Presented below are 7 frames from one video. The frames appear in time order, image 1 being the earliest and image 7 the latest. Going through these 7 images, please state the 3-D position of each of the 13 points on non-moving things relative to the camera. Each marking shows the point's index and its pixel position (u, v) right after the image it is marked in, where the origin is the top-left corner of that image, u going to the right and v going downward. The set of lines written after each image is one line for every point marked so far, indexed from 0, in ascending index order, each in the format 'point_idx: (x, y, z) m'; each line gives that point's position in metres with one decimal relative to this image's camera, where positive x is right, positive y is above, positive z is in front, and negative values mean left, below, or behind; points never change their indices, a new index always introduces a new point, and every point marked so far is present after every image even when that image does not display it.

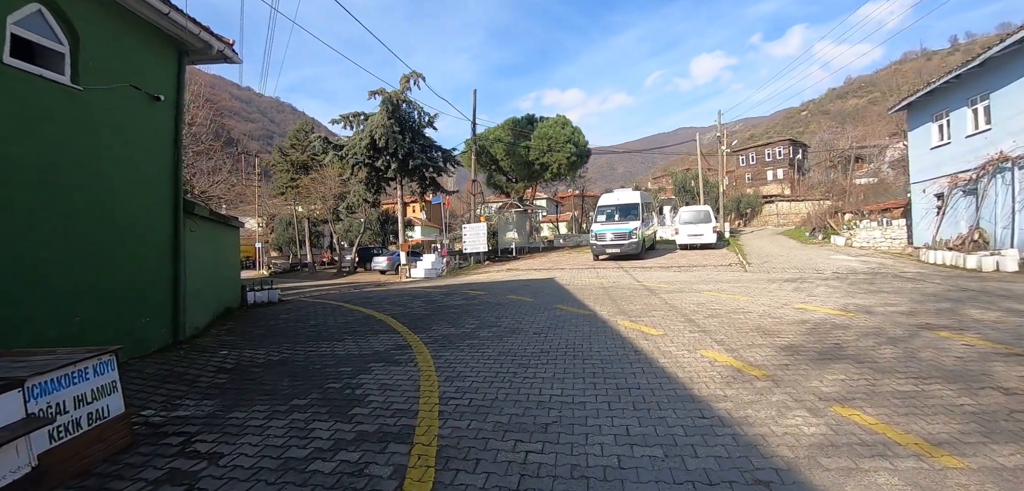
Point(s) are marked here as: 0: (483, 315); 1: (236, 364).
0: (-0.6, -1.3, +8.6) m
1: (-3.7, -1.6, +6.2) m
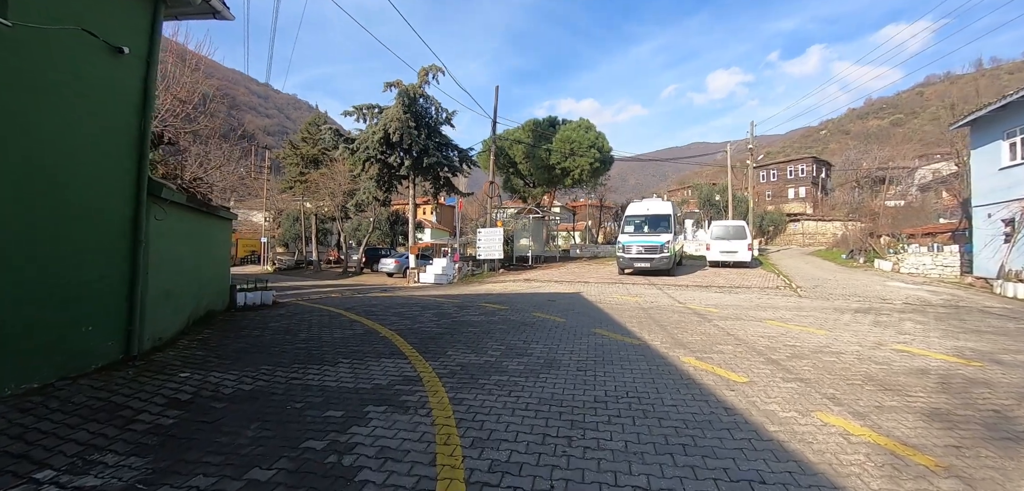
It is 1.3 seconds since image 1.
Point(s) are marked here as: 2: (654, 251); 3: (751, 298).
0: (-0.1, -1.4, +7.1) m
1: (-3.3, -1.5, +4.8) m
2: (+4.9, -0.2, +16.1) m
3: (+5.9, -1.3, +11.4) m
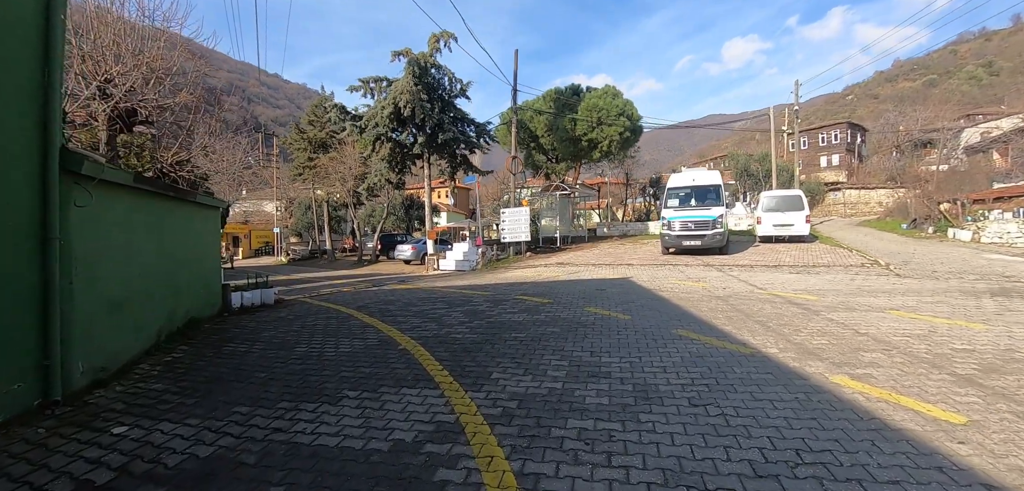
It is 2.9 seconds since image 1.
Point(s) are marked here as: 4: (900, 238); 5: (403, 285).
0: (+0.6, -1.2, +5.3) m
1: (-2.6, -1.5, +3.1) m
2: (+5.9, +0.6, +14.2) m
3: (+6.7, -0.7, +9.5) m
4: (+15.5, +0.3, +18.7) m
5: (-2.9, -1.0, +12.5) m
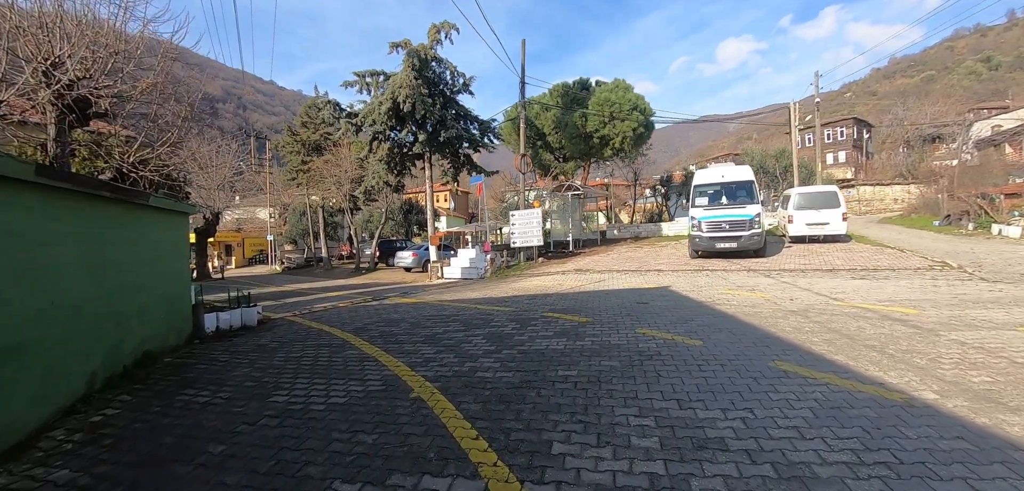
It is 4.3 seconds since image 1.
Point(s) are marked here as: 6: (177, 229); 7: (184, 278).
0: (+1.1, -1.3, +3.9) m
1: (-2.1, -1.6, +1.7) m
2: (+6.3, +0.5, +12.8) m
3: (+7.1, -0.7, +8.1) m
4: (+15.9, +0.4, +17.3) m
5: (-2.5, -1.2, +11.0) m
6: (-4.8, +0.2, +6.6) m
7: (-4.8, -0.5, +6.8) m
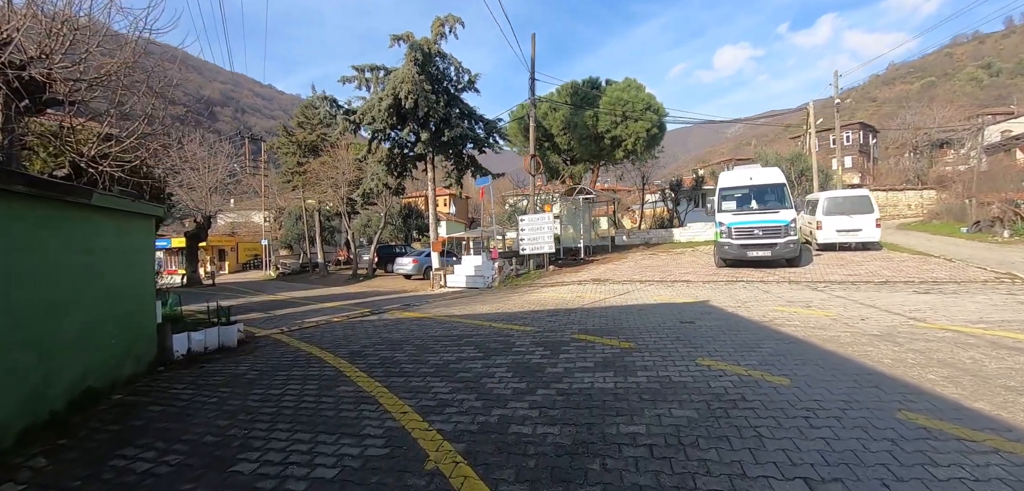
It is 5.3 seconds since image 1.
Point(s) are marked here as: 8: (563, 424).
0: (+1.4, -1.4, +2.8) m
1: (-1.8, -1.7, +0.6) m
2: (+6.6, +0.3, +11.7) m
3: (+7.5, -0.9, +7.0) m
4: (+16.2, +0.1, +16.3) m
5: (-2.2, -1.4, +9.9) m
6: (-4.5, +0.1, +5.5) m
7: (-4.5, -0.6, +5.7) m
8: (+0.4, -1.3, +3.5) m
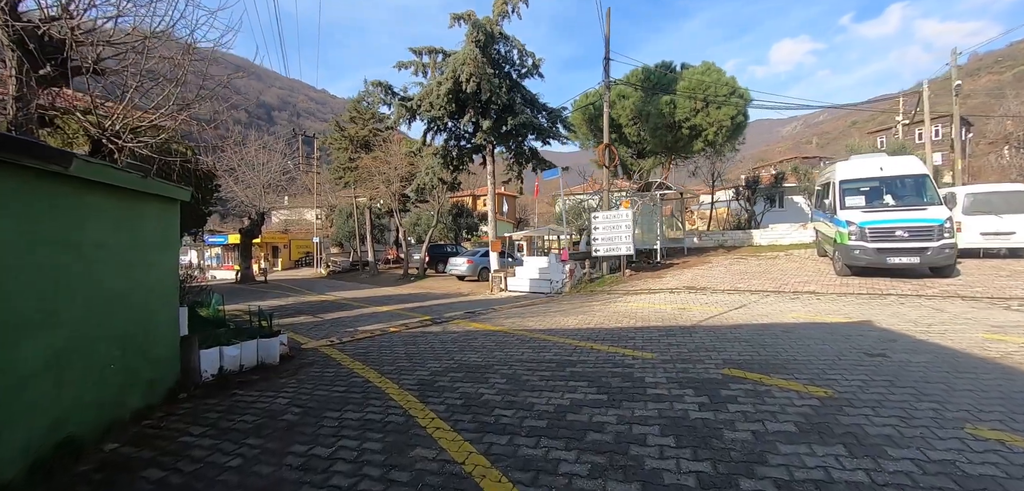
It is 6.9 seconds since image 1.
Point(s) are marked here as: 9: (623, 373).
0: (+2.3, -1.3, +1.0) m
1: (-1.1, -1.6, -0.9) m
2: (+8.3, +0.2, +9.4) m
3: (+8.7, -1.0, +4.6) m
4: (+18.3, -0.1, +13.1) m
5: (-0.7, -1.4, +8.4) m
6: (-3.3, +0.2, +4.3) m
7: (-3.3, -0.5, +4.4) m
8: (+1.3, -1.3, +1.9) m
9: (+1.1, -1.2, +4.6) m
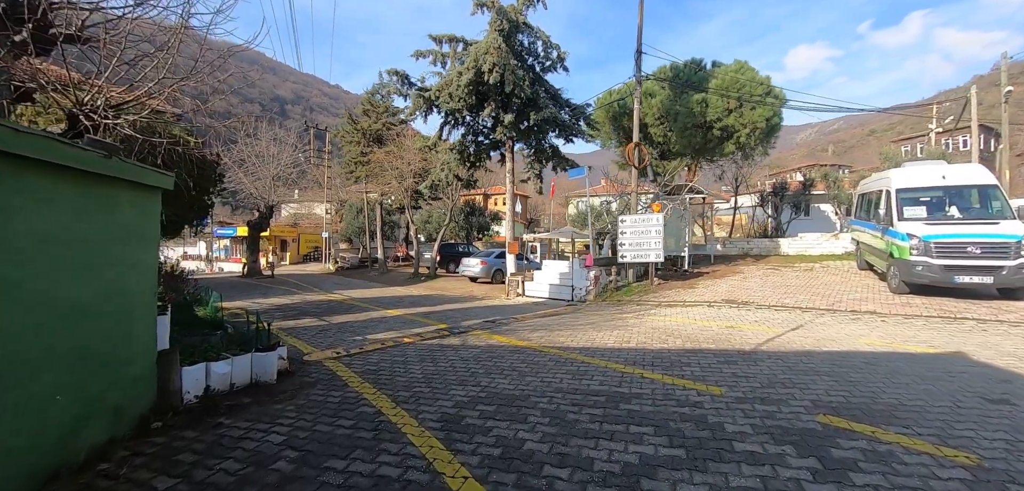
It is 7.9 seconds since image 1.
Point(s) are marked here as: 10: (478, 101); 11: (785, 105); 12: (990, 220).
0: (+2.6, -1.5, +0.1) m
1: (-0.8, -1.6, -1.7) m
2: (+8.7, -0.1, +8.4) m
3: (+9.1, -1.3, +3.7) m
4: (+18.8, -0.8, +12.0) m
5: (-0.2, -1.4, +7.6) m
6: (-2.9, +0.2, +3.5) m
7: (-2.9, -0.5, +3.6) m
8: (+1.6, -1.4, +1.0) m
9: (+1.4, -1.4, +3.8) m
10: (-1.1, +4.7, +15.1) m
11: (+9.8, +5.1, +16.8) m
12: (+9.1, +0.5, +8.9) m
